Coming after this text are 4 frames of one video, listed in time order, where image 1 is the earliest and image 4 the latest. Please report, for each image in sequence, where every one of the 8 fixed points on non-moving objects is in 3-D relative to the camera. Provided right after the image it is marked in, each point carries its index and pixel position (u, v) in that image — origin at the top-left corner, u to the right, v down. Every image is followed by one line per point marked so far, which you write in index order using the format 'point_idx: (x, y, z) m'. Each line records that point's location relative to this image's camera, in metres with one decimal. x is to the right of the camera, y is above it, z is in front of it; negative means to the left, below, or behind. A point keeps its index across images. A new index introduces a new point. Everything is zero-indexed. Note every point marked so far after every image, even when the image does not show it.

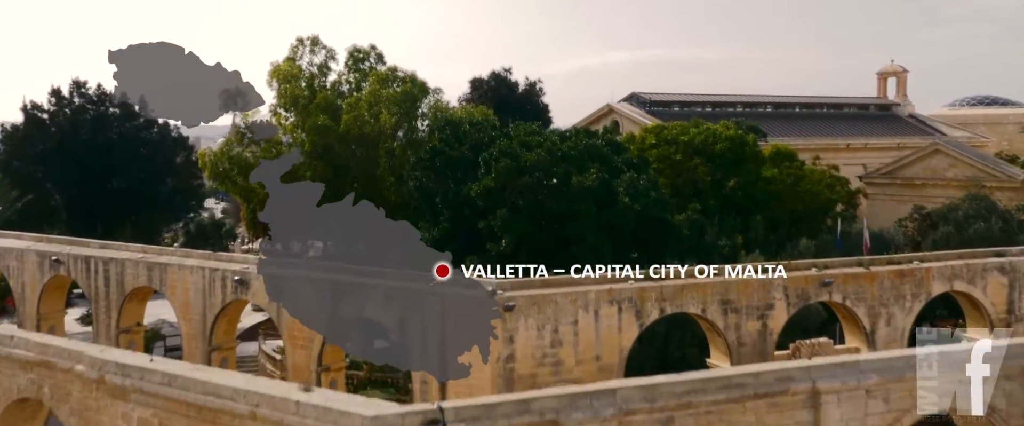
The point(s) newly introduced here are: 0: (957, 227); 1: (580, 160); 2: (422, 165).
0: (+11.2, -0.4, +18.9) m
1: (+1.5, +1.3, +17.2) m
2: (-2.2, +1.2, +18.5) m
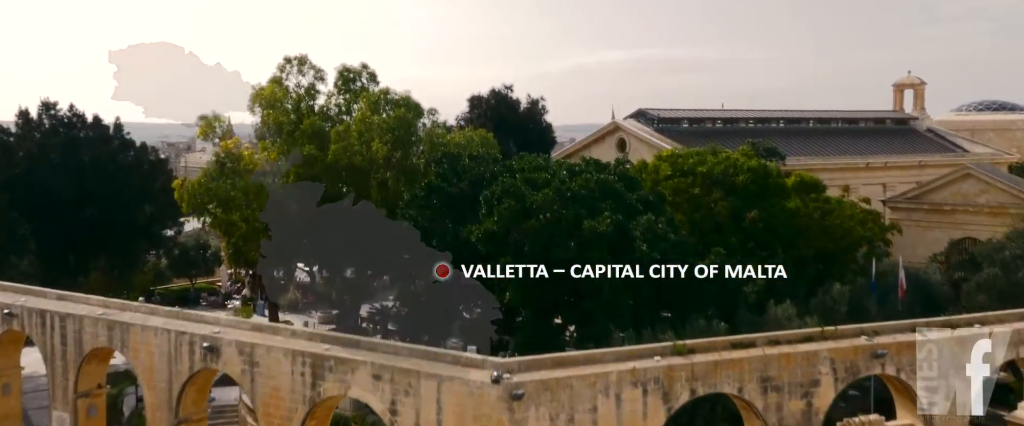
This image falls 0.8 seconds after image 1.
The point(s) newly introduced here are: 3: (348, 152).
0: (+11.3, -1.3, +17.2) m
1: (+1.6, +0.3, +15.5) m
2: (-2.1, +0.2, +16.8) m
3: (-4.1, +1.6, +19.0) m
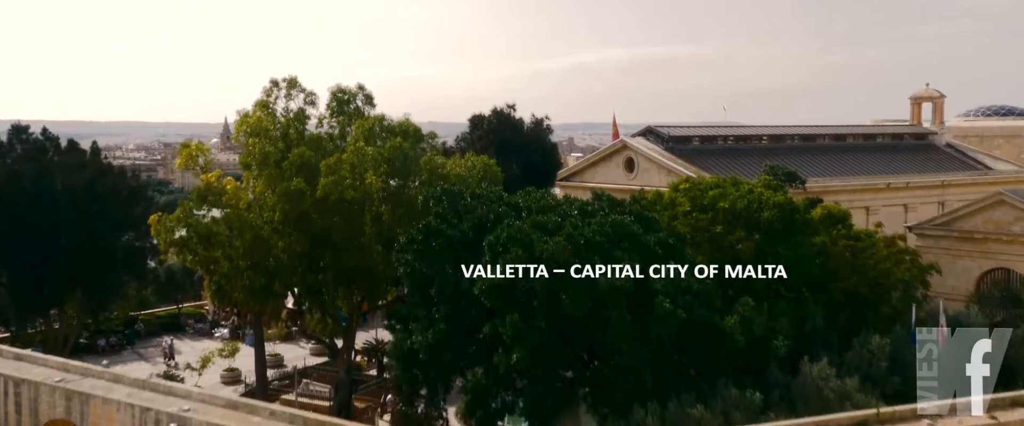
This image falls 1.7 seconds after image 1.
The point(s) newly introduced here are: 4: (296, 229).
0: (+11.4, -2.2, +15.7) m
1: (+1.8, -0.6, +14.0) m
2: (-2.0, -0.7, +15.3) m
3: (-4.0, +0.6, +17.4) m
4: (-5.1, -0.4, +17.9) m
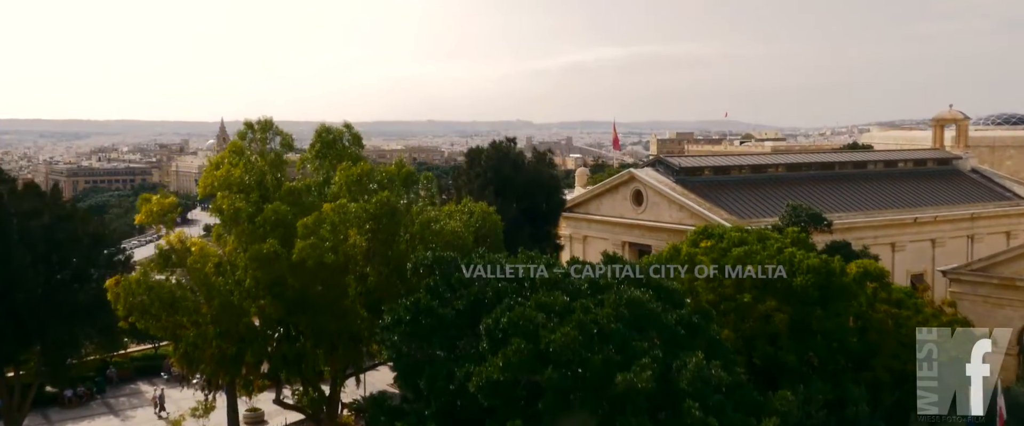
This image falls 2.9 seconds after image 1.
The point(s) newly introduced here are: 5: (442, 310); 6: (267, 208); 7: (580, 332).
0: (+11.4, -3.5, +13.8) m
1: (+1.8, -1.9, +12.0) m
2: (-2.0, -2.0, +13.4) m
3: (-4.0, -0.7, +15.5) m
4: (-5.1, -1.7, +16.0) m
5: (-1.2, -1.7, +13.2) m
6: (-5.3, +0.1, +16.1) m
7: (+1.1, -1.9, +11.8) m
